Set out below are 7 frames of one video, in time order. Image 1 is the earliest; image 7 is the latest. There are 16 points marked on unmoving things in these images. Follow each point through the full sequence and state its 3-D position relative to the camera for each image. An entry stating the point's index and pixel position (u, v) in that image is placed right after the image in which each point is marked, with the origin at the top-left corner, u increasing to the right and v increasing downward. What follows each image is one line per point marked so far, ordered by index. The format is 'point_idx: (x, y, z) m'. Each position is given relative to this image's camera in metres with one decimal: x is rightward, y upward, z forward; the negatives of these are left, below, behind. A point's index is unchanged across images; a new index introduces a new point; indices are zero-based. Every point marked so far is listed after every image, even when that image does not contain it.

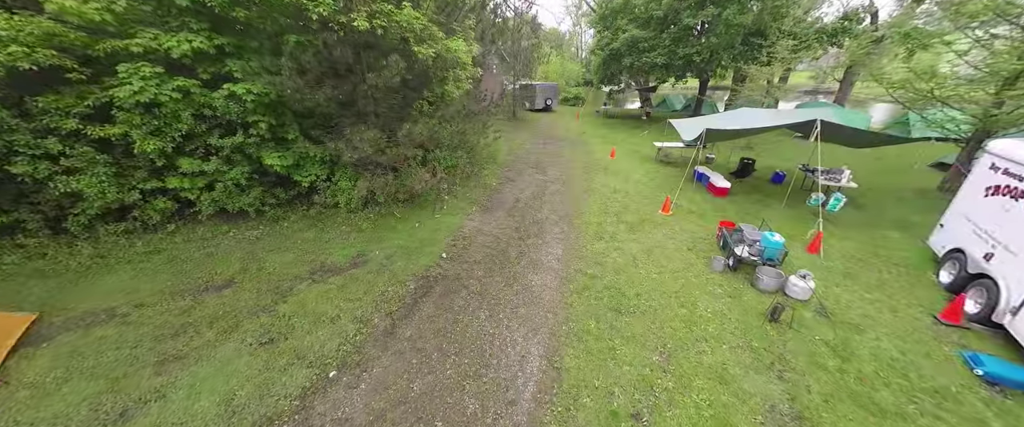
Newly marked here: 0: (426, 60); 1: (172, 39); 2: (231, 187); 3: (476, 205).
0: (-1.7, +3.0, +5.7) m
1: (-5.9, +3.0, +5.1) m
2: (-6.1, +0.6, +6.3) m
3: (-1.0, +0.2, +8.0) m
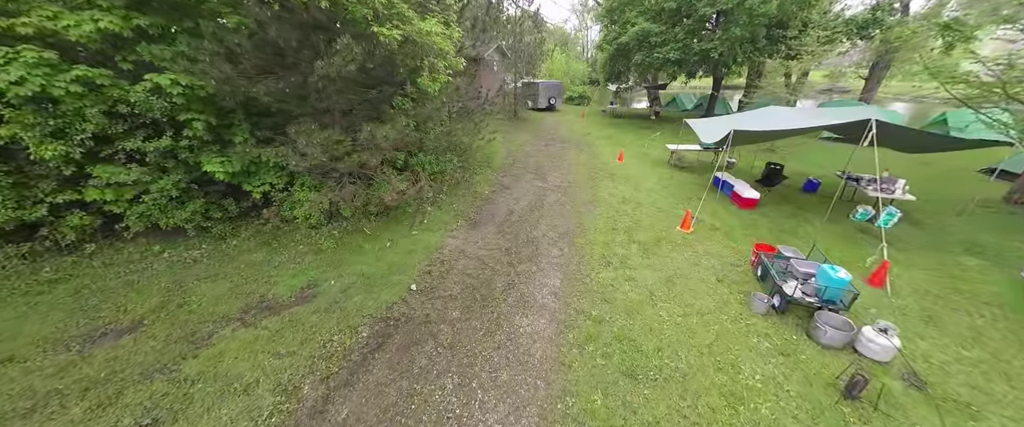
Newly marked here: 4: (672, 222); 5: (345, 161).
0: (-1.9, +2.7, +4.6) m
1: (-6.1, +2.7, +4.0) m
2: (-6.3, +0.2, +5.2) m
3: (-1.2, -0.1, +6.9) m
4: (+3.7, -0.2, +6.7) m
5: (-3.1, +1.0, +5.4) m
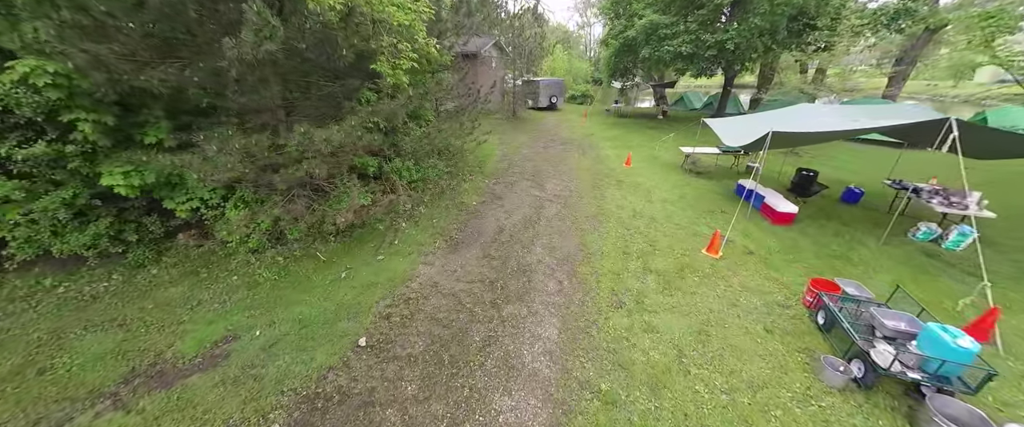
0: (-2.1, +2.3, +3.4) m
1: (-6.3, +2.4, +2.9) m
2: (-6.5, -0.1, +4.1) m
3: (-1.4, -0.5, +5.7) m
4: (+3.5, -0.6, +5.6) m
5: (-3.3, +0.6, +4.2) m
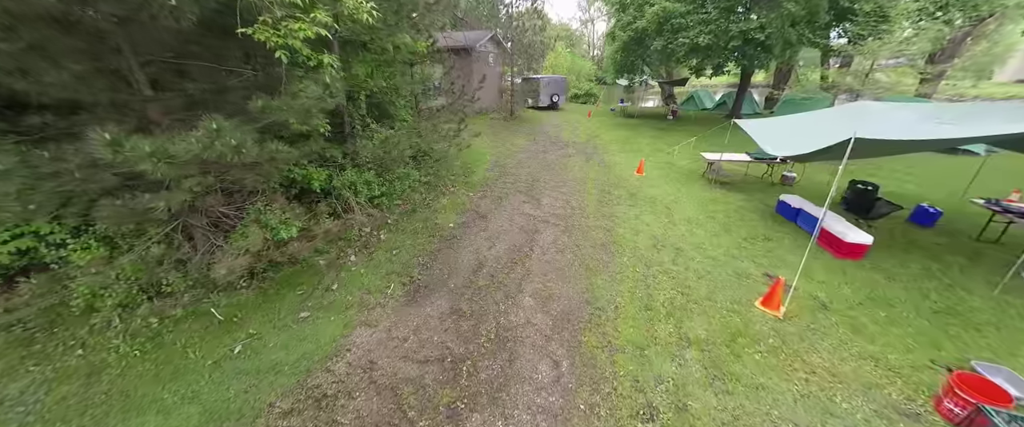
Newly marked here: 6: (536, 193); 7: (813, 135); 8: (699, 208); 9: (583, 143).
0: (-2.4, +1.8, +2.0) m
1: (-6.6, +1.9, +1.4) m
2: (-6.8, -0.6, +2.7) m
3: (-1.7, -1.0, +4.3) m
4: (+3.2, -1.1, +4.1) m
5: (-3.6, +0.1, +2.8) m
6: (+0.6, +0.5, +7.2) m
7: (+6.5, +1.7, +6.5) m
8: (+4.3, +0.1, +6.7) m
9: (+3.0, +3.0, +12.3) m
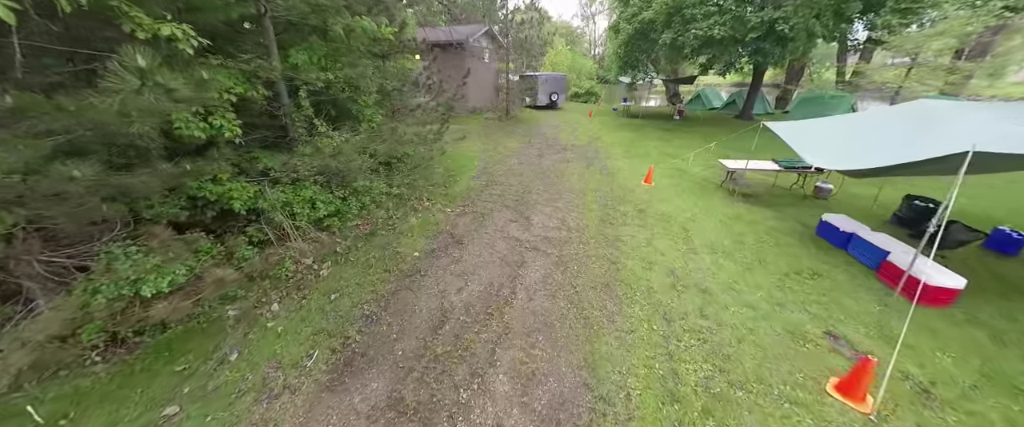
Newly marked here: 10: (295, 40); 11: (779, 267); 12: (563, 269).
0: (-2.7, +1.4, +0.8) m
1: (-6.9, +1.5, +0.3) m
2: (-7.1, -1.0, +1.5) m
3: (-2.0, -1.4, +3.1) m
4: (+2.9, -1.5, +2.9) m
5: (-3.9, -0.3, +1.6) m
6: (+0.3, +0.1, +6.1) m
7: (+6.2, +1.3, +5.3) m
8: (+4.0, -0.3, +5.5) m
9: (+2.7, +2.6, +11.1) m
10: (-3.5, +2.8, +4.6) m
11: (+4.0, -0.8, +4.4) m
12: (+0.7, -0.8, +4.2) m
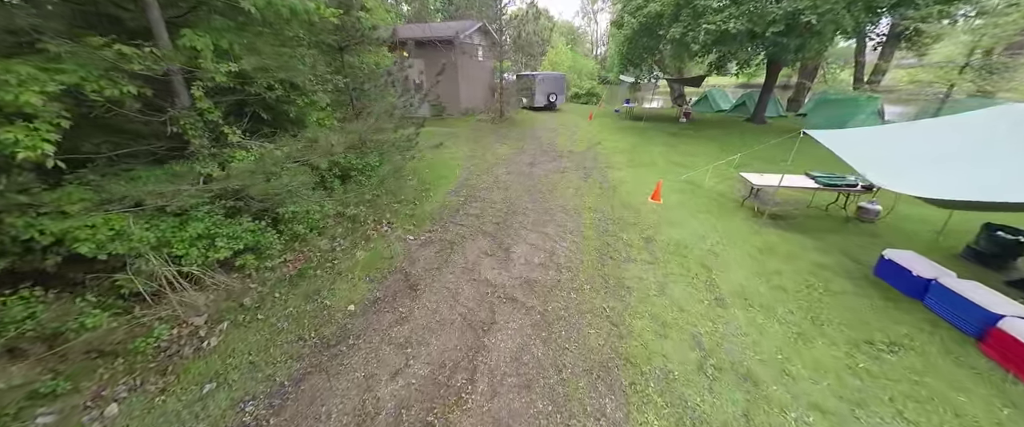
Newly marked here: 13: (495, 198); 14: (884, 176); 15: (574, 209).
0: (-3.1, +1.0, -0.3) m
1: (-7.3, +1.0, -0.8) m
2: (-7.5, -1.4, +0.4) m
3: (-2.4, -1.8, +2.0) m
4: (+2.5, -2.0, +1.7) m
5: (-4.3, -0.7, +0.5) m
6: (-0.1, -0.4, +4.9) m
7: (+5.9, +0.8, +4.2) m
8: (+3.6, -0.8, +4.3) m
9: (+2.4, +2.1, +10.0) m
10: (-3.8, +2.3, +3.5) m
11: (+3.7, -1.3, +3.2) m
12: (+0.3, -1.3, +3.1) m
13: (-0.4, +0.4, +6.5) m
14: (+5.5, +0.6, +4.1) m
15: (+1.2, +0.1, +5.9) m
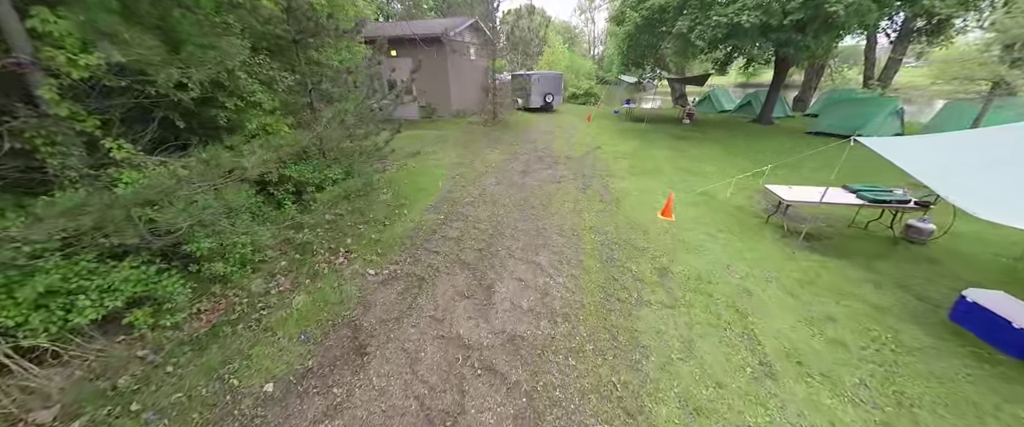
0: (-3.3, +0.6, -1.3) m
1: (-7.5, +0.6, -1.8) m
2: (-7.7, -1.8, -0.6) m
3: (-2.6, -2.2, +1.1) m
4: (+2.4, -2.3, +0.8) m
5: (-4.5, -1.1, -0.4) m
6: (-0.3, -0.7, +4.0) m
7: (+5.6, +0.5, +3.3) m
8: (+3.4, -1.1, +3.5) m
9: (+2.1, +1.7, +9.1) m
10: (-4.1, +1.9, +2.6) m
11: (+3.5, -1.6, +2.3) m
12: (+0.1, -1.6, +2.1) m
13: (-0.6, 0.0, +5.6) m
14: (+5.3, +0.3, +3.2) m
15: (+1.0, -0.3, +5.0) m
